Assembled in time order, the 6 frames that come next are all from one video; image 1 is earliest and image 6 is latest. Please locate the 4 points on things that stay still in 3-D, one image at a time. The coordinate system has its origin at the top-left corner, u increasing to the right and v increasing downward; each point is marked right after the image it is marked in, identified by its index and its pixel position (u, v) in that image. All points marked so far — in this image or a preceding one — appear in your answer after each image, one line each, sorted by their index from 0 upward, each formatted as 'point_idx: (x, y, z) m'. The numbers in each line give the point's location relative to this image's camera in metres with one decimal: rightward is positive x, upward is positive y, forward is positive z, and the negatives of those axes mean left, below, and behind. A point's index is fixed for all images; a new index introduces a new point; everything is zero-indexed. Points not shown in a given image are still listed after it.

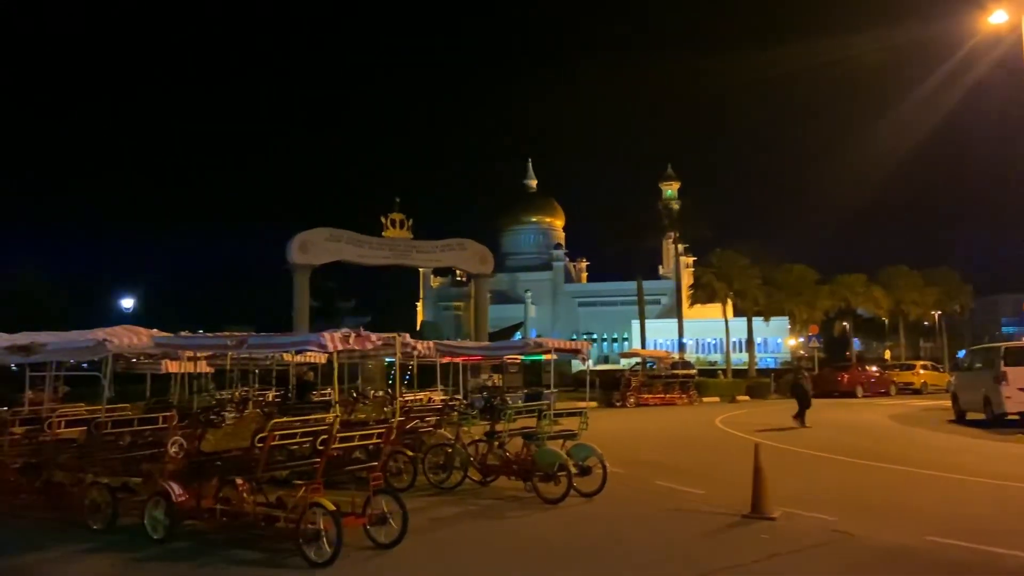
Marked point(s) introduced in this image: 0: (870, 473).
0: (+6.1, -3.2, +14.6) m
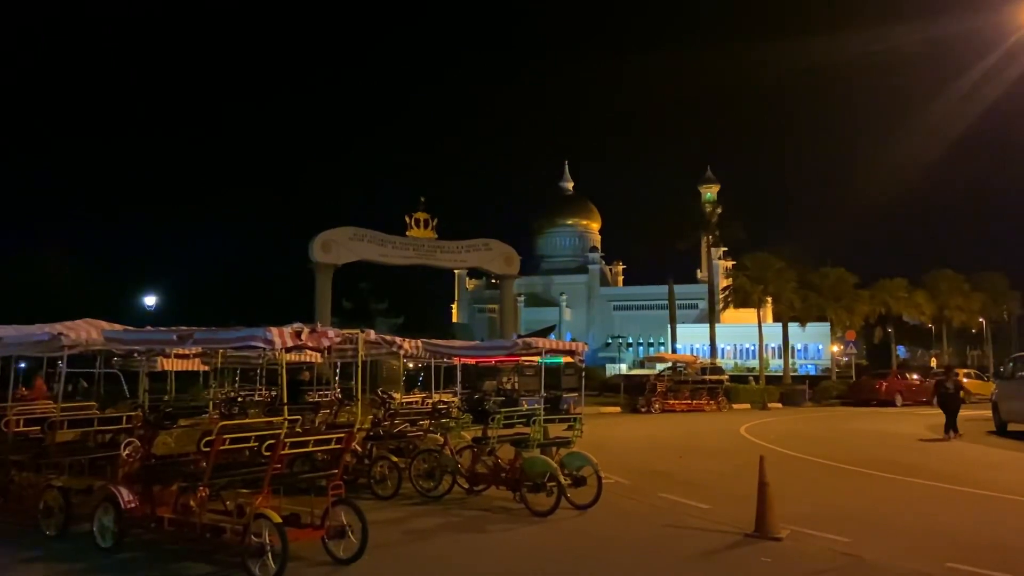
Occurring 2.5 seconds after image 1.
0: (+6.0, -3.2, +13.5) m
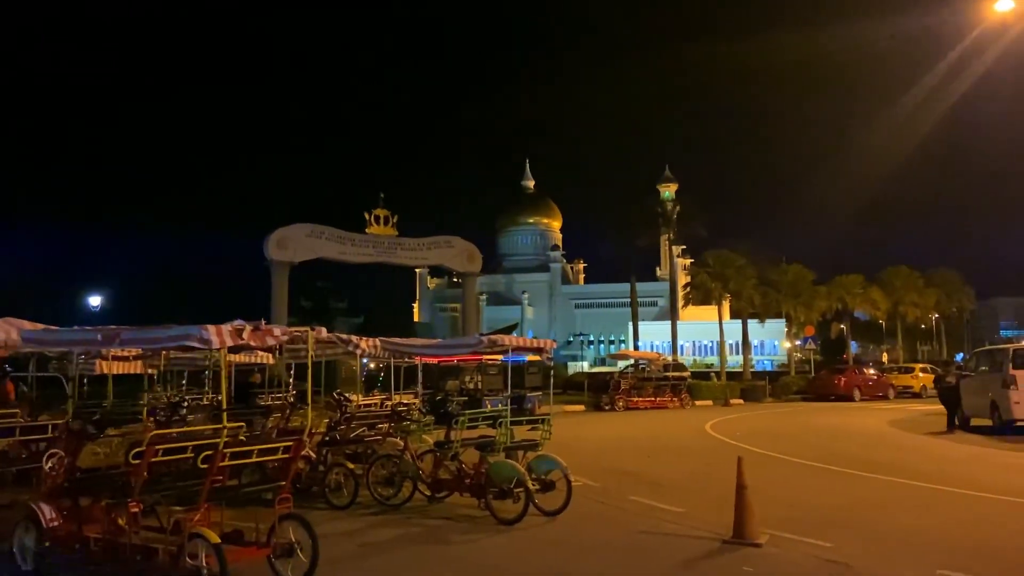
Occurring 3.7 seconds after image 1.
0: (+5.5, -3.1, +13.1) m
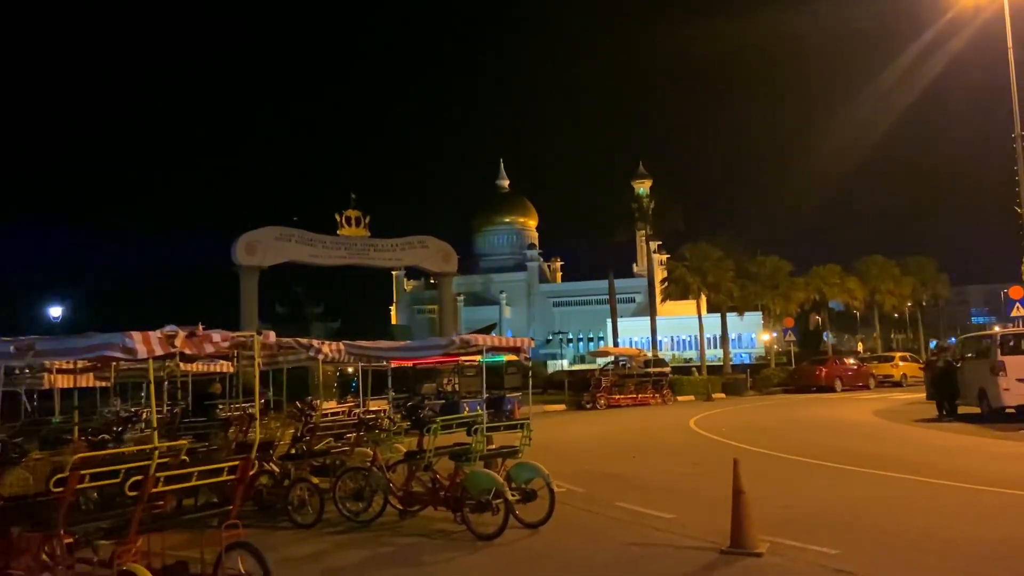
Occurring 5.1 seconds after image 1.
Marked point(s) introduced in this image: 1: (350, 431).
0: (+5.2, -2.9, +12.5) m
1: (-2.3, -2.0, +12.1) m
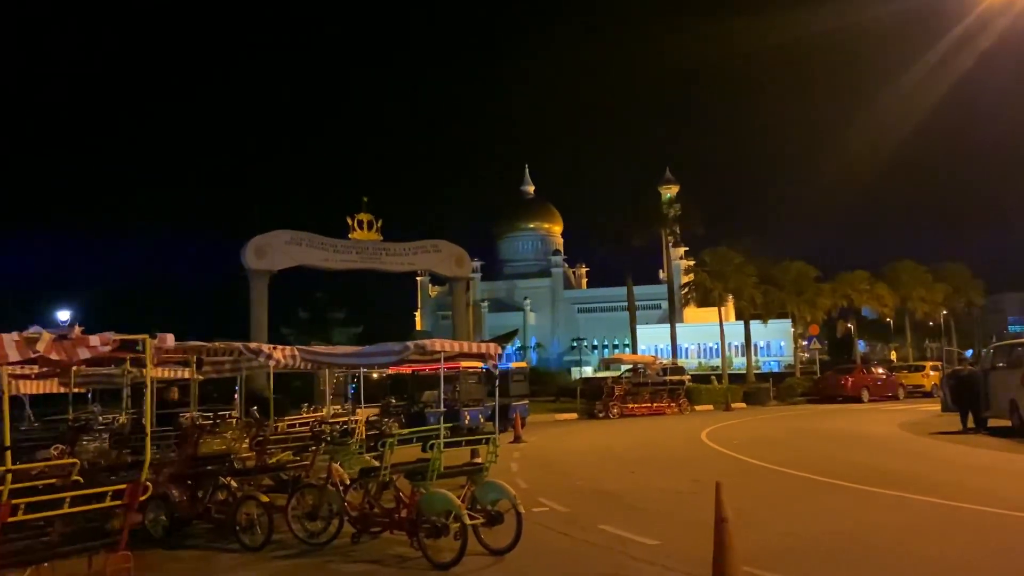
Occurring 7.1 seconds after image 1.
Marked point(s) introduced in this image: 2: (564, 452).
0: (+4.9, -2.9, +11.3) m
1: (-2.6, -2.1, +11.2) m
2: (+1.2, -3.8, +19.4) m
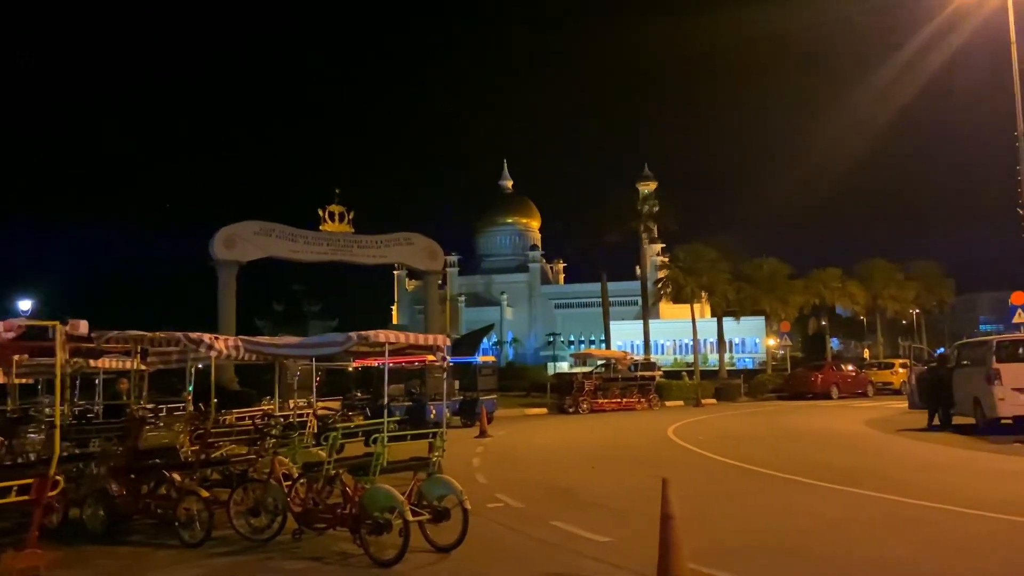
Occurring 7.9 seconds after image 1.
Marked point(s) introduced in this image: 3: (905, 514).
0: (+4.2, -2.9, +11.2) m
1: (-3.2, -1.9, +10.9) m
2: (+0.3, -3.6, +19.2) m
3: (+5.0, -2.9, +10.8) m
